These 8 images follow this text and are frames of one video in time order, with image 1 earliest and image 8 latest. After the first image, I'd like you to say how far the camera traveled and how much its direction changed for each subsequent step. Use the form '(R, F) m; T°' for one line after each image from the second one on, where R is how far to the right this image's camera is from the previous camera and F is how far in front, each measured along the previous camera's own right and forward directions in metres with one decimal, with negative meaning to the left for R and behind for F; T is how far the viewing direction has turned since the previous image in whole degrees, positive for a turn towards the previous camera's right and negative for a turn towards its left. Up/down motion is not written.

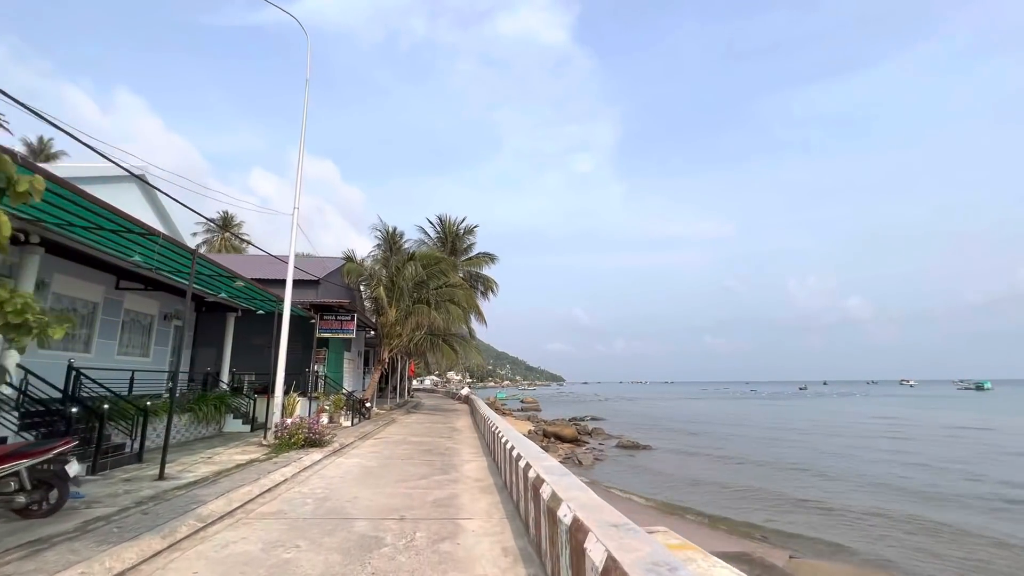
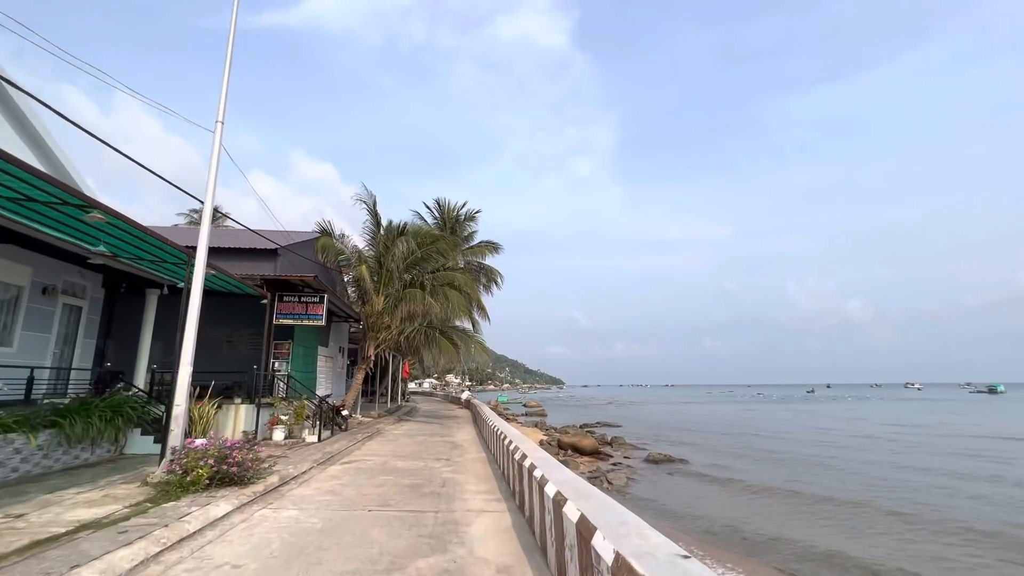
(-0.5, +3.9) m; 0°
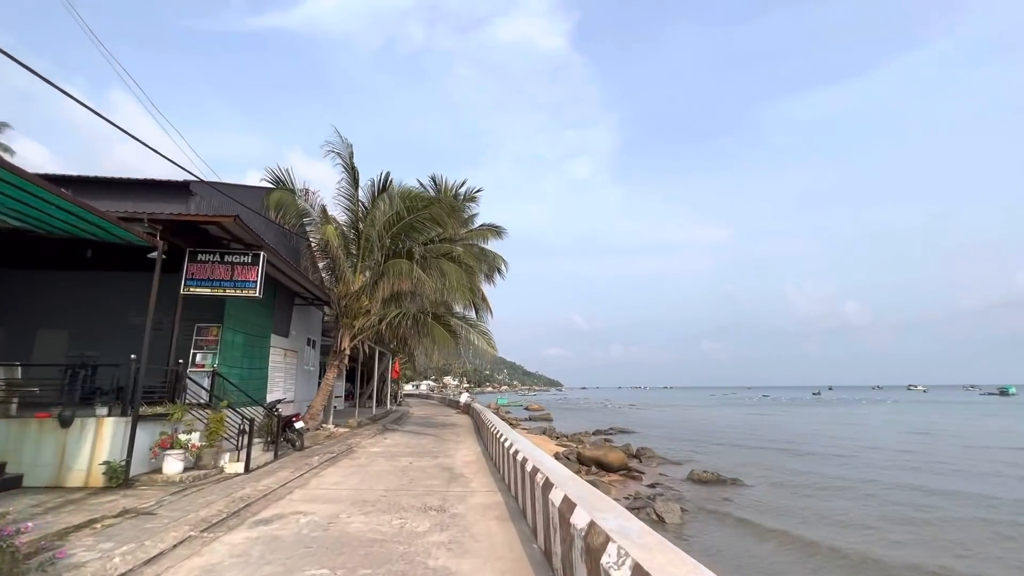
(-0.5, +4.1) m; 0°
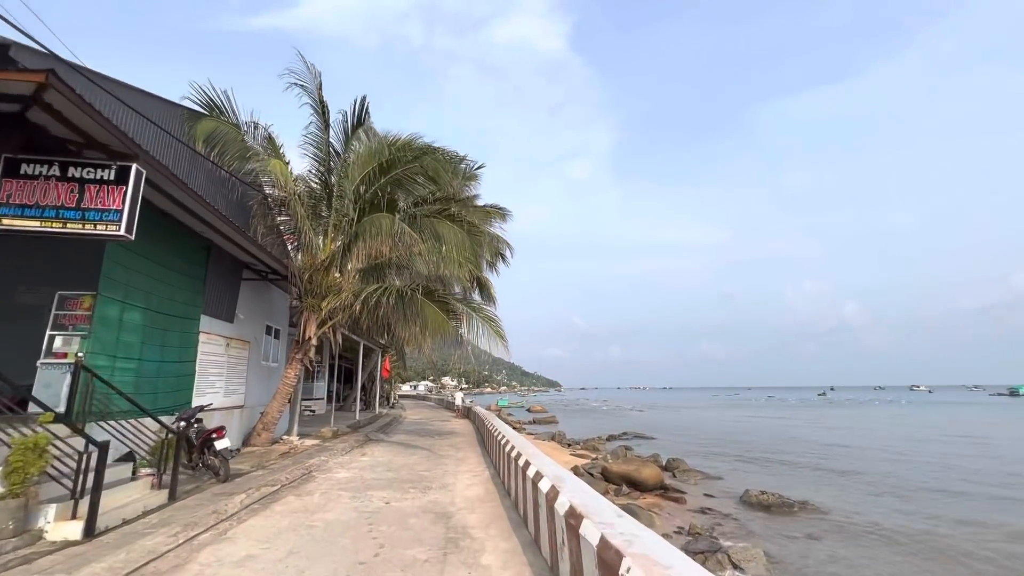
(-0.4, +3.4) m; 0°
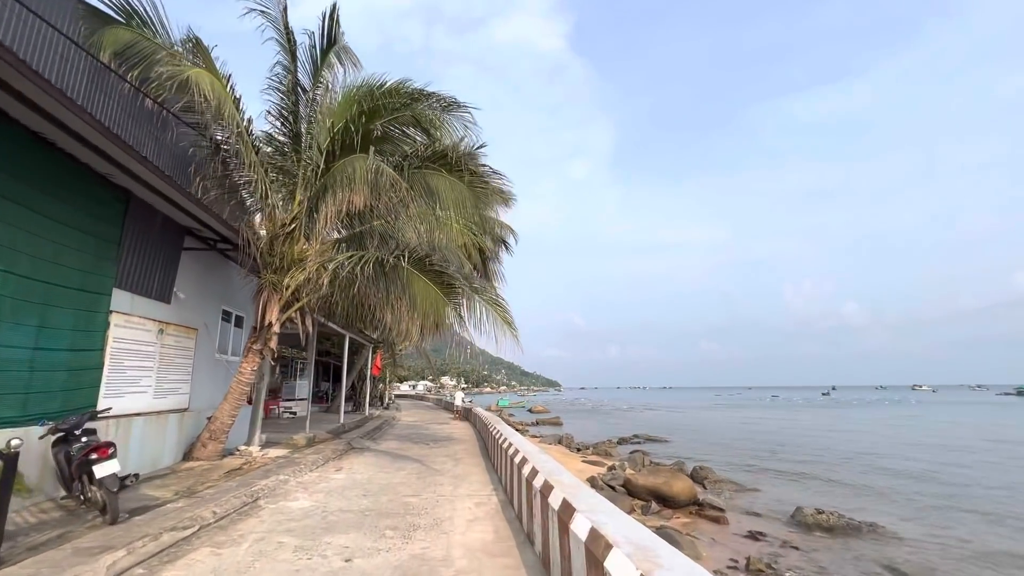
(-0.3, +2.3) m; 0°
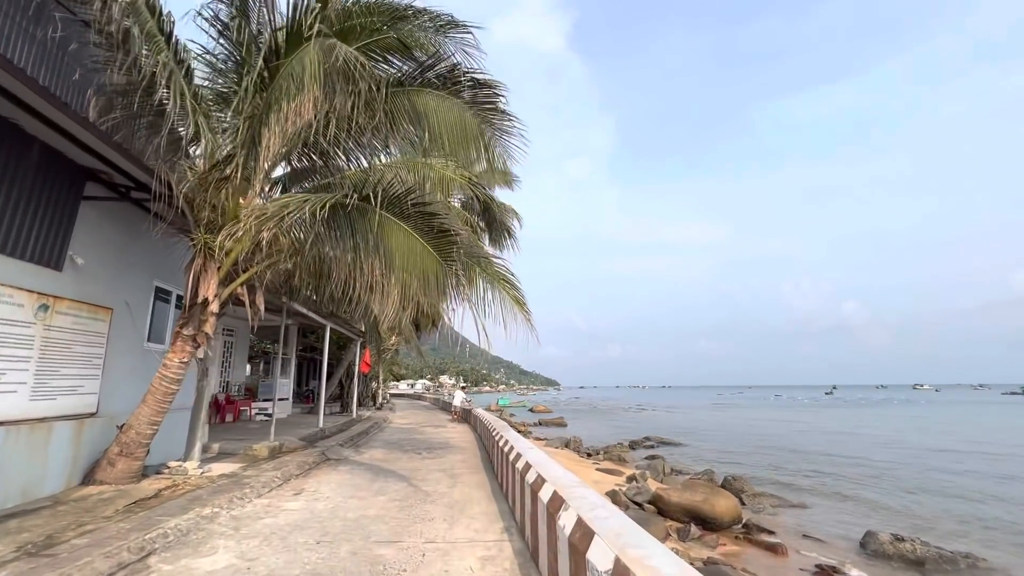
(-0.2, +2.2) m; 0°
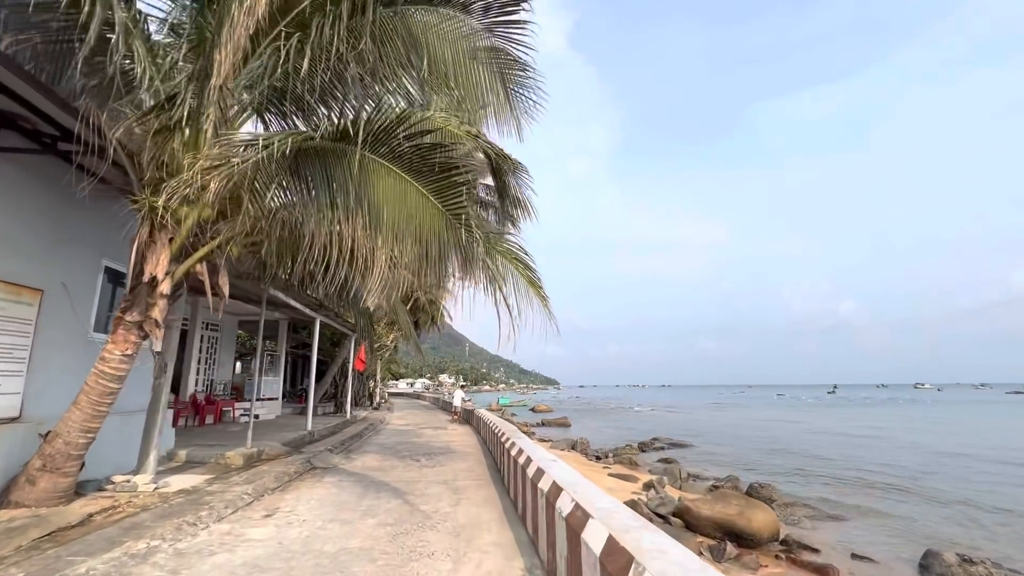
(-0.2, +1.3) m; 0°
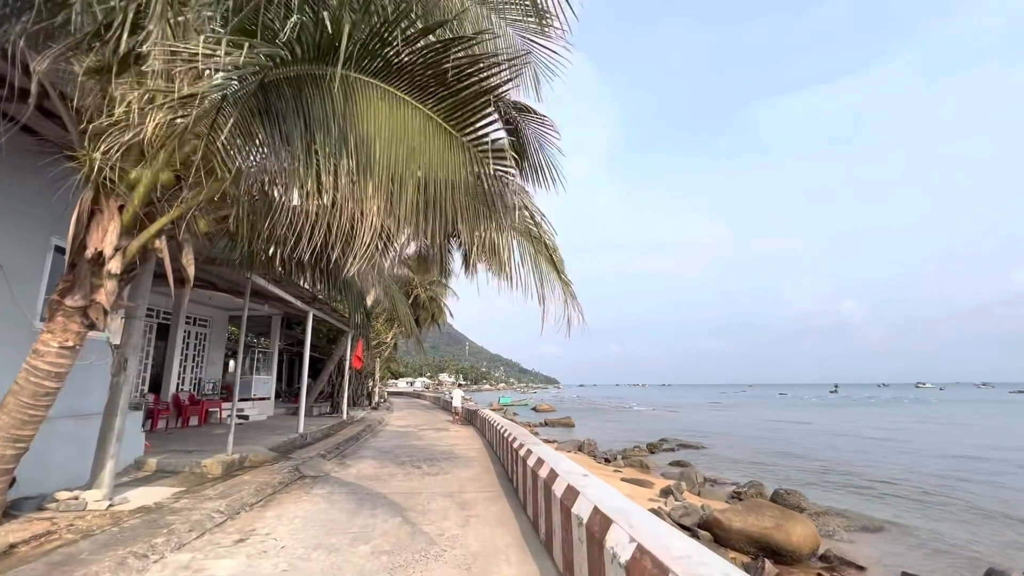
(-0.2, +1.0) m; 0°
